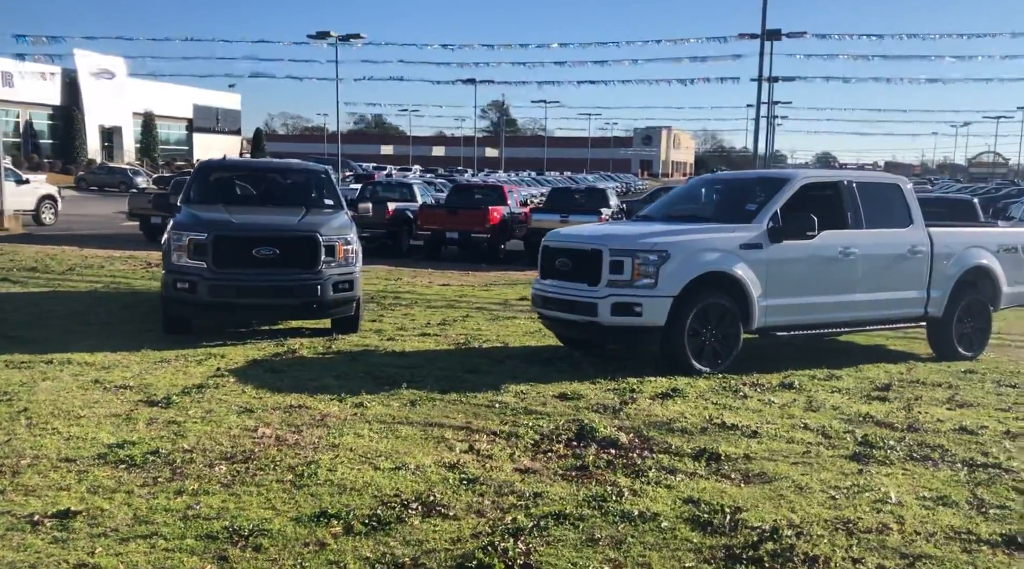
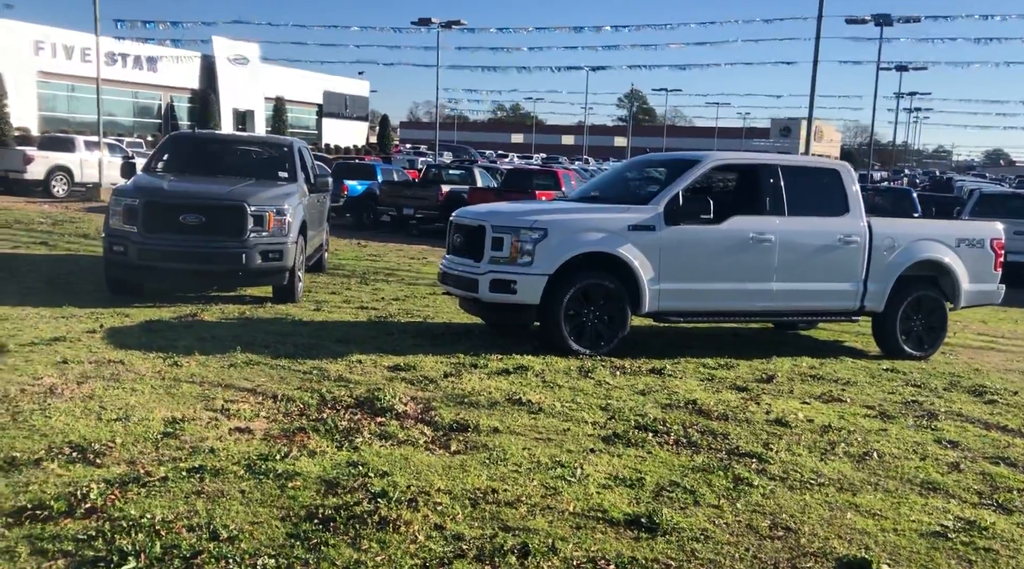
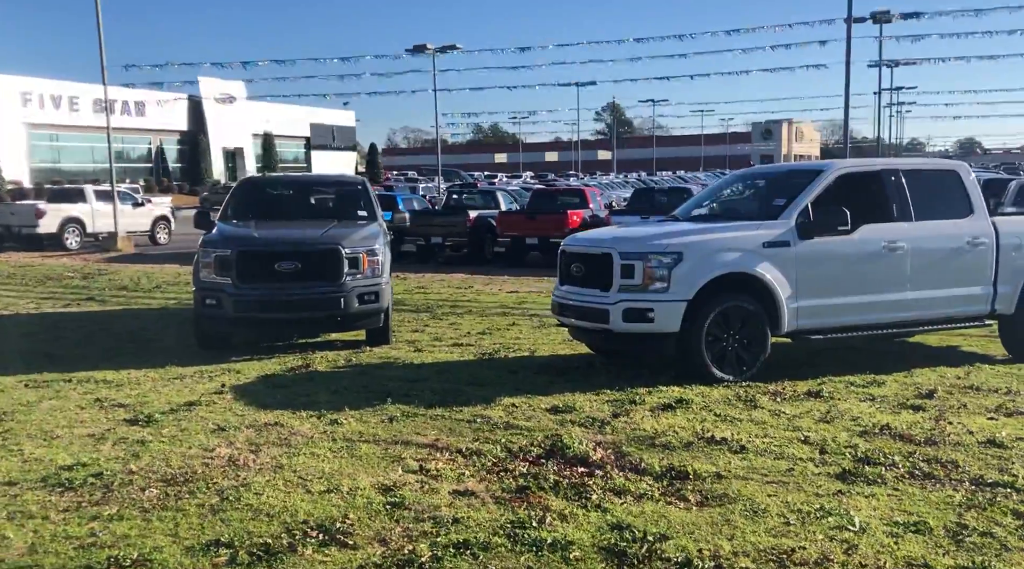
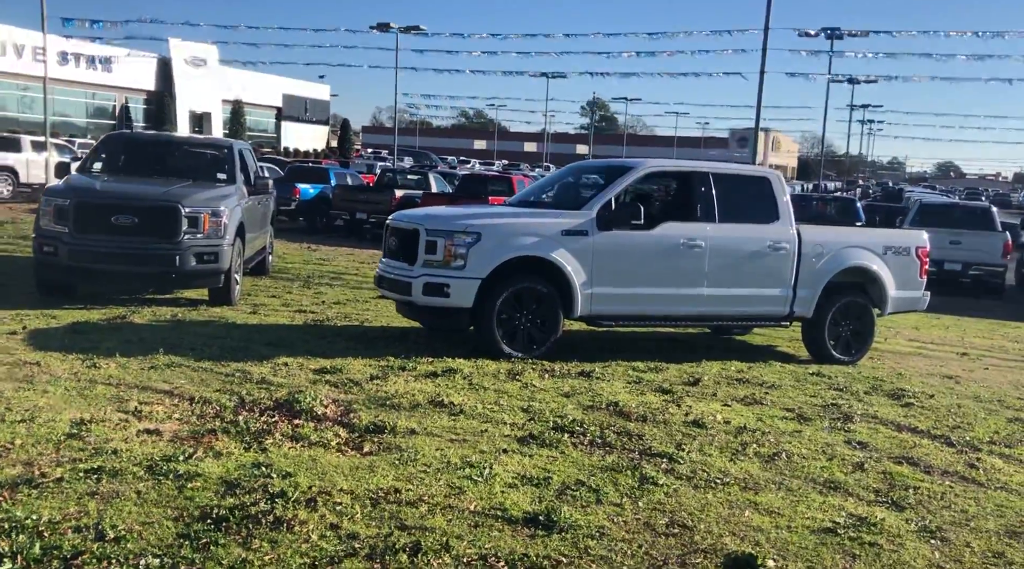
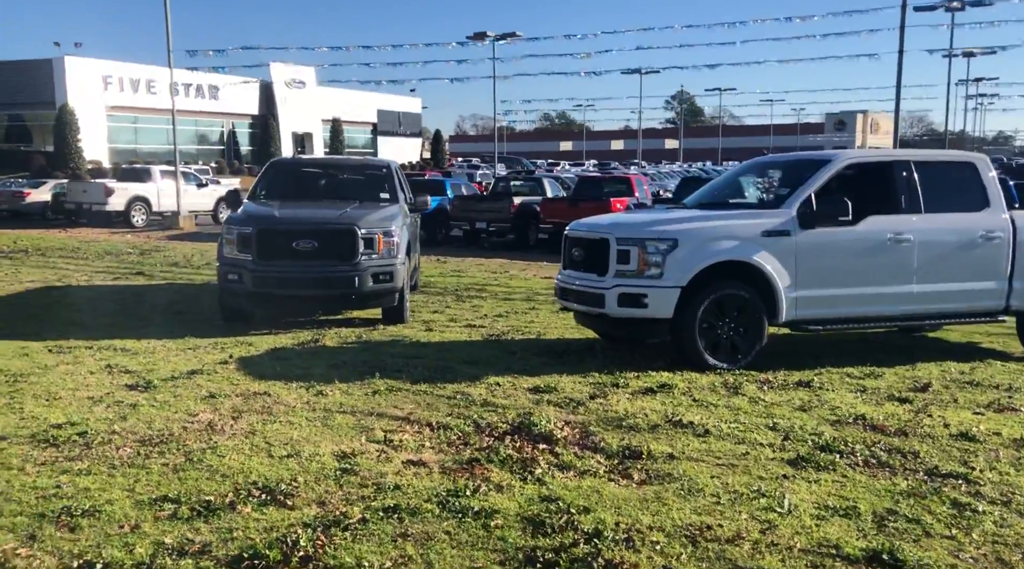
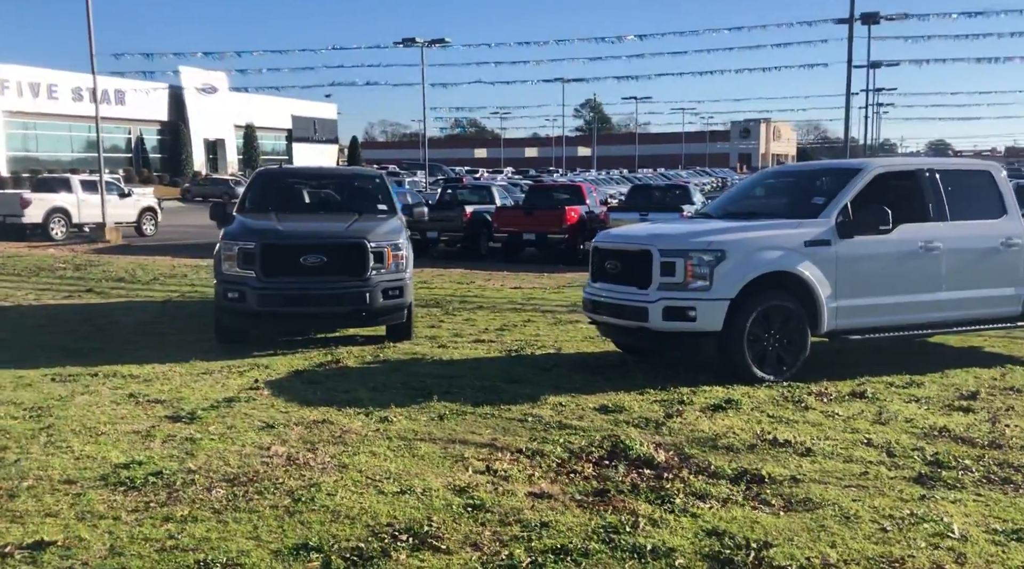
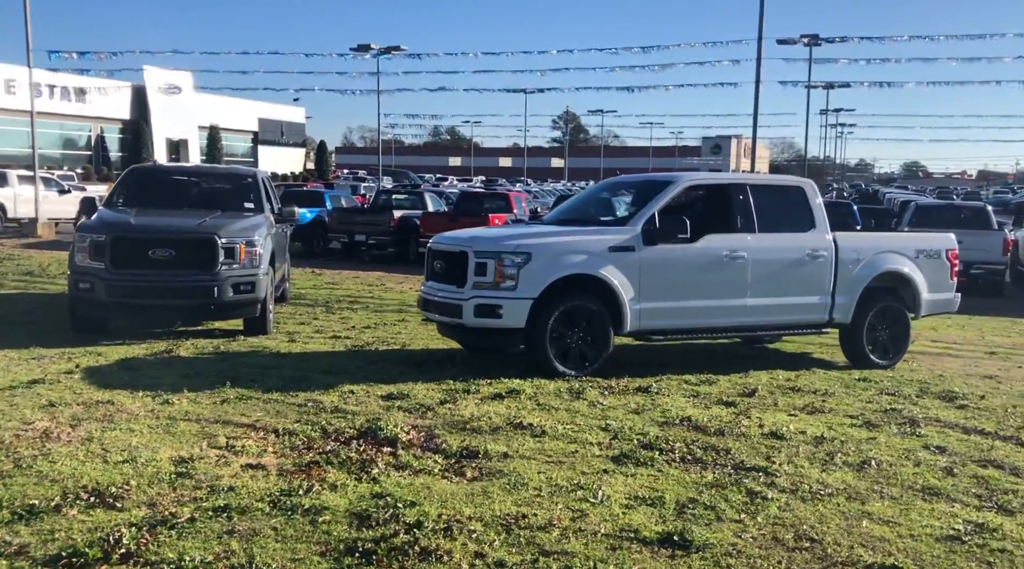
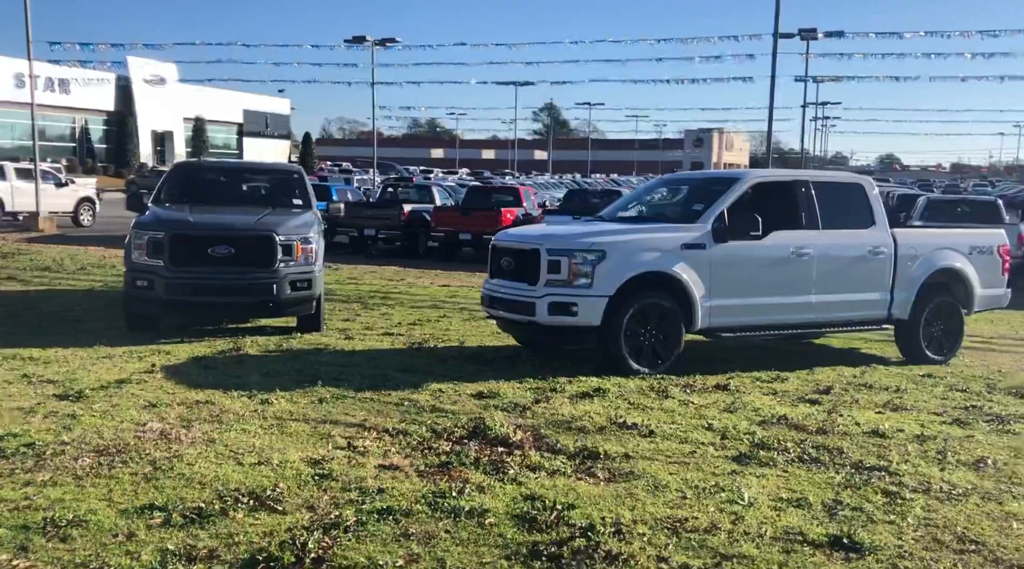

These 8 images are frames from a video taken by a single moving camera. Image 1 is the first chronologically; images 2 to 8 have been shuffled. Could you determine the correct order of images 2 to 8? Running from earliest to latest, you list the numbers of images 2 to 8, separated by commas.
8, 7, 4, 2, 5, 3, 6
